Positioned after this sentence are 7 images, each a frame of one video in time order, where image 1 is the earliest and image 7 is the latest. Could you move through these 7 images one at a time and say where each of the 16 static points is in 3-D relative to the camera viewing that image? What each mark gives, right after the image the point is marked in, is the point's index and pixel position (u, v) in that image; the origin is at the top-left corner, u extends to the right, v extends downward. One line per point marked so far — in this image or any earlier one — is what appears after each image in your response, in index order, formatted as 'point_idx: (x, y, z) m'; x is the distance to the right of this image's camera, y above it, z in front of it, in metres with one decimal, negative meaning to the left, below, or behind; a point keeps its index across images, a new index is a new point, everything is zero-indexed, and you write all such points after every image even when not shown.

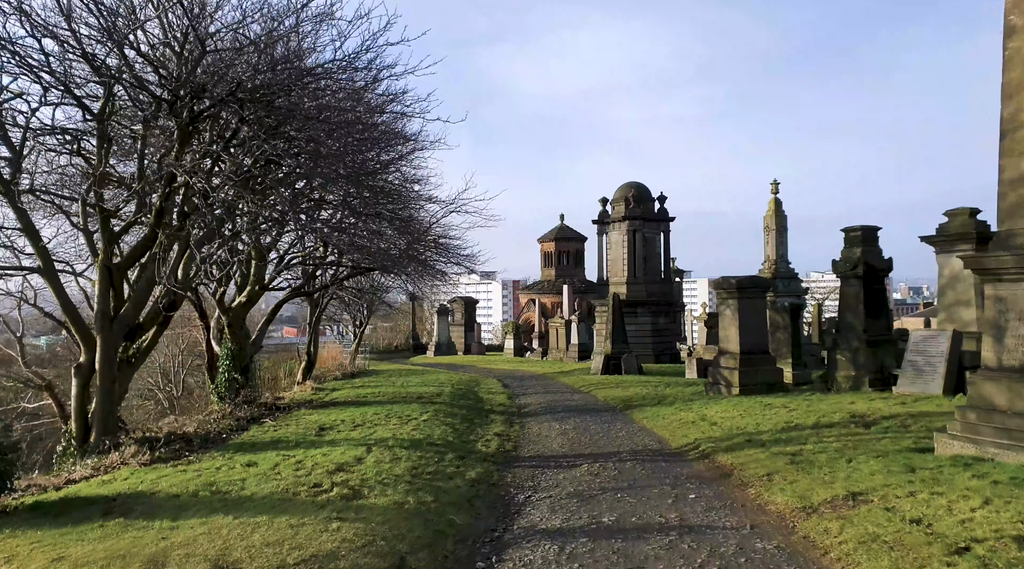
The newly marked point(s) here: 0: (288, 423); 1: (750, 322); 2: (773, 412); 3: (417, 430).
0: (-3.0, -1.9, +11.9) m
1: (+4.3, -0.7, +15.8) m
2: (+3.3, -1.6, +10.9) m
3: (-1.2, -1.8, +10.9) m
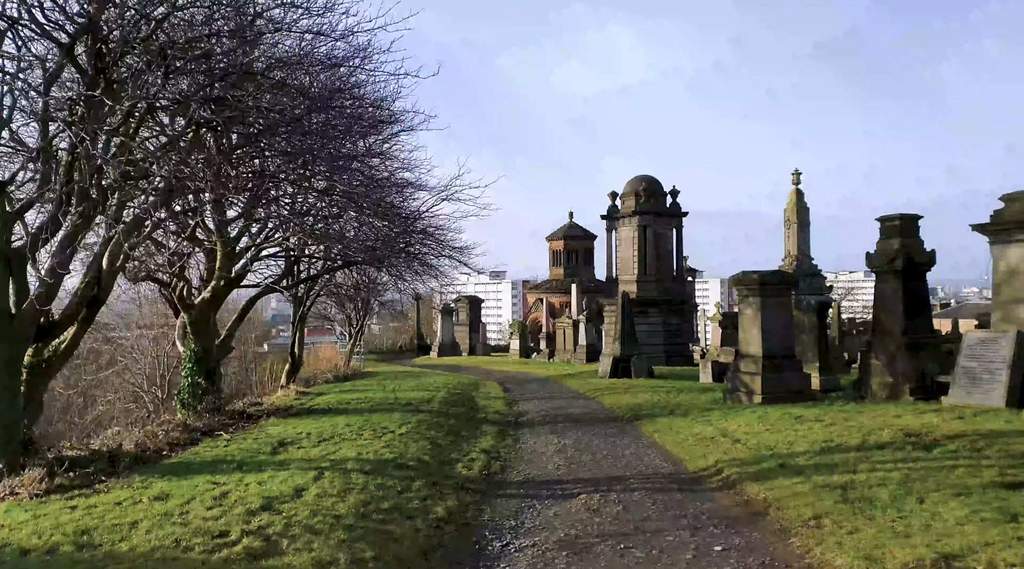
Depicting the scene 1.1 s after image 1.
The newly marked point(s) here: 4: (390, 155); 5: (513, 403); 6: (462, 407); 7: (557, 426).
0: (-3.1, -1.8, +10.3) m
1: (+4.2, -0.6, +14.2) m
2: (+3.1, -1.5, +9.3) m
3: (-1.3, -1.7, +9.3) m
4: (-2.2, +2.3, +15.8) m
5: (0.0, -2.5, +18.2) m
6: (-0.9, -2.3, +16.2) m
7: (+0.7, -2.1, +12.8) m
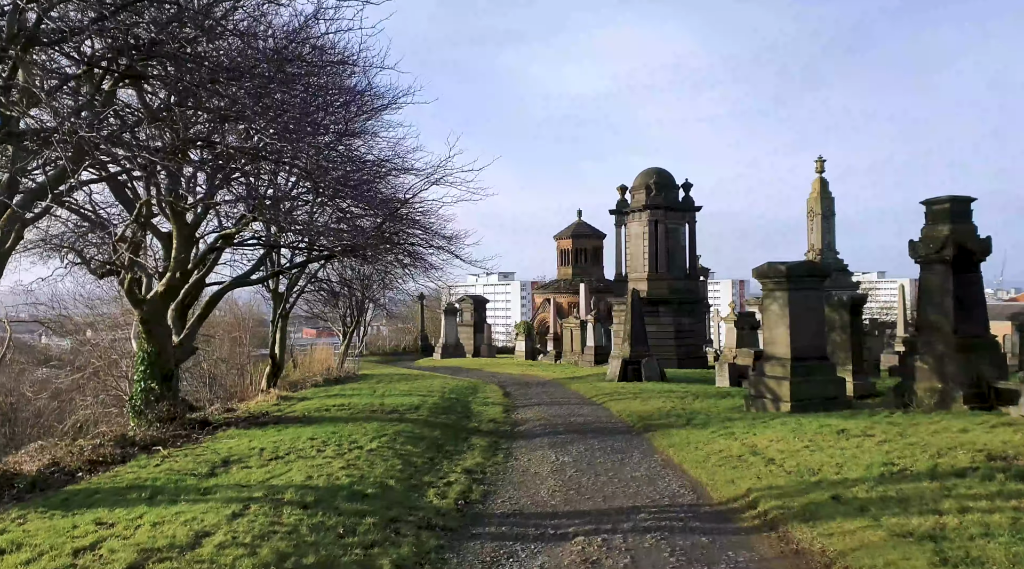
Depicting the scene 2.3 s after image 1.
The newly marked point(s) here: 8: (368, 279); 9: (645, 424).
0: (-3.3, -1.7, +8.8) m
1: (+4.2, -0.5, +12.5) m
2: (+3.0, -1.4, +7.6) m
3: (-1.4, -1.6, +7.7) m
4: (-2.2, +2.4, +14.2) m
5: (0.0, -2.4, +16.6) m
6: (-1.0, -2.2, +14.6) m
7: (+0.6, -2.0, +11.2) m
8: (-3.1, +0.1, +18.7) m
9: (+1.8, -1.9, +12.0) m
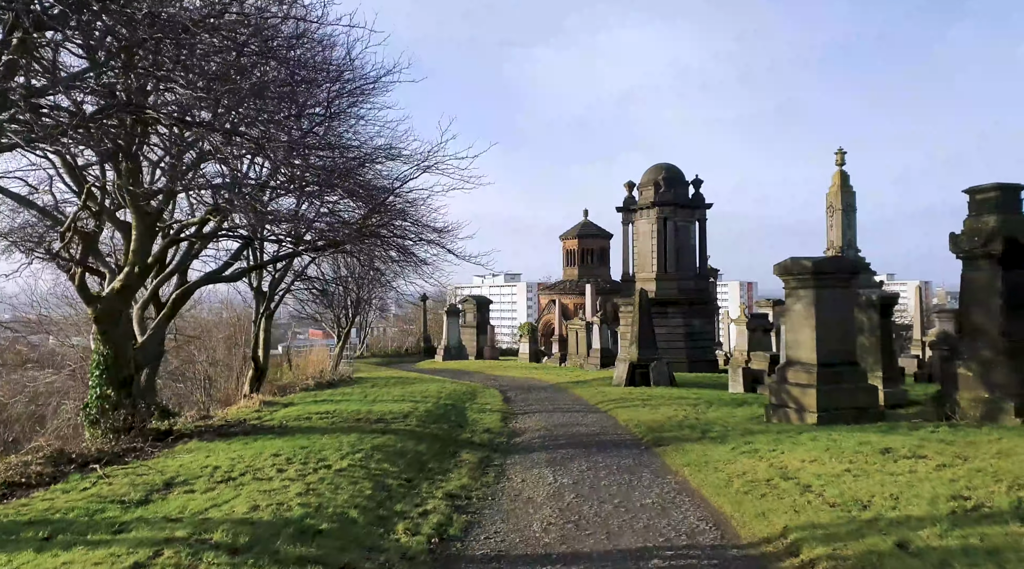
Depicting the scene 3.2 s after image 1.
0: (-3.3, -1.6, +7.6) m
1: (+4.1, -0.5, +11.3) m
2: (+2.9, -1.4, +6.4) m
3: (-1.5, -1.6, +6.5) m
4: (-2.3, +2.5, +13.1) m
5: (0.0, -2.3, +15.4) m
6: (-1.0, -2.1, +13.4) m
7: (+0.5, -1.9, +10.0) m
8: (-3.1, +0.2, +17.5) m
9: (+1.8, -1.9, +10.8) m
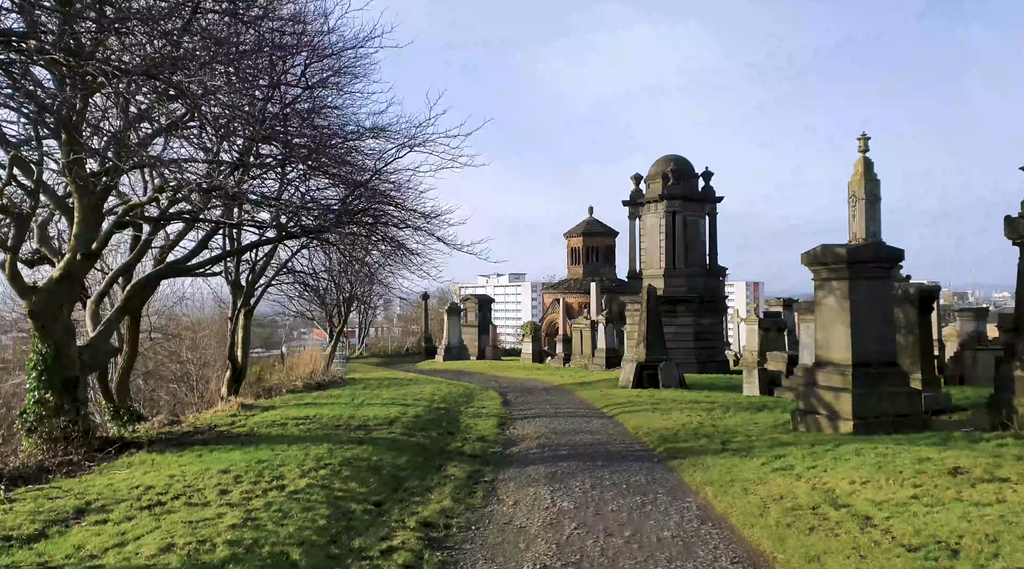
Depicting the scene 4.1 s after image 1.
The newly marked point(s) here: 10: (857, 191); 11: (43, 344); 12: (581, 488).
0: (-3.4, -1.5, +6.3) m
1: (+4.0, -0.4, +10.0) m
2: (+2.8, -1.3, +5.1) m
3: (-1.6, -1.5, +5.3) m
4: (-2.3, +2.6, +11.8) m
5: (0.0, -2.2, +14.1) m
6: (-1.1, -2.0, +12.1) m
7: (+0.4, -1.8, +8.7) m
8: (-3.1, +0.3, +16.3) m
9: (+1.7, -1.8, +9.5) m
10: (+7.3, +2.0, +18.5) m
11: (-5.1, -0.6, +9.5) m
12: (+0.6, -1.7, +7.4) m
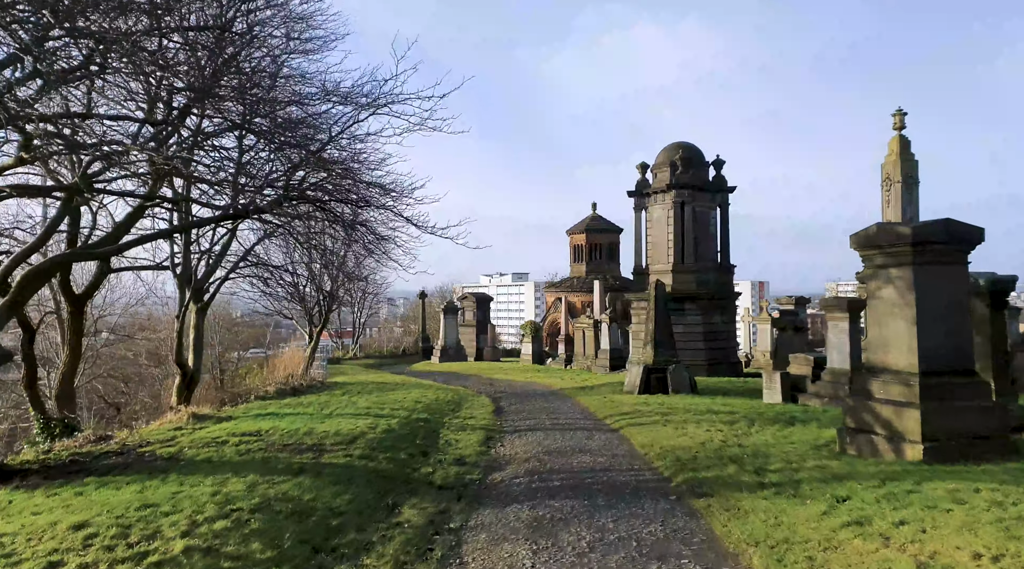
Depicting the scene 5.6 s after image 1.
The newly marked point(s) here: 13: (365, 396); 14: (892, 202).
0: (-3.6, -1.4, +4.3) m
1: (+3.9, -0.2, +8.0) m
2: (+2.6, -1.1, +3.1) m
3: (-1.8, -1.4, +3.3) m
4: (-2.5, +2.7, +9.8) m
5: (-0.2, -2.1, +12.1) m
6: (-1.2, -1.9, +10.1) m
7: (+0.3, -1.7, +6.7) m
8: (-3.3, +0.4, +14.3) m
9: (+1.5, -1.7, +7.5) m
10: (+7.1, +2.1, +16.5) m
11: (-5.3, -0.5, +7.5) m
12: (+0.4, -1.6, +5.4) m
13: (-3.1, -2.3, +18.2) m
14: (+7.2, +1.5, +16.5) m
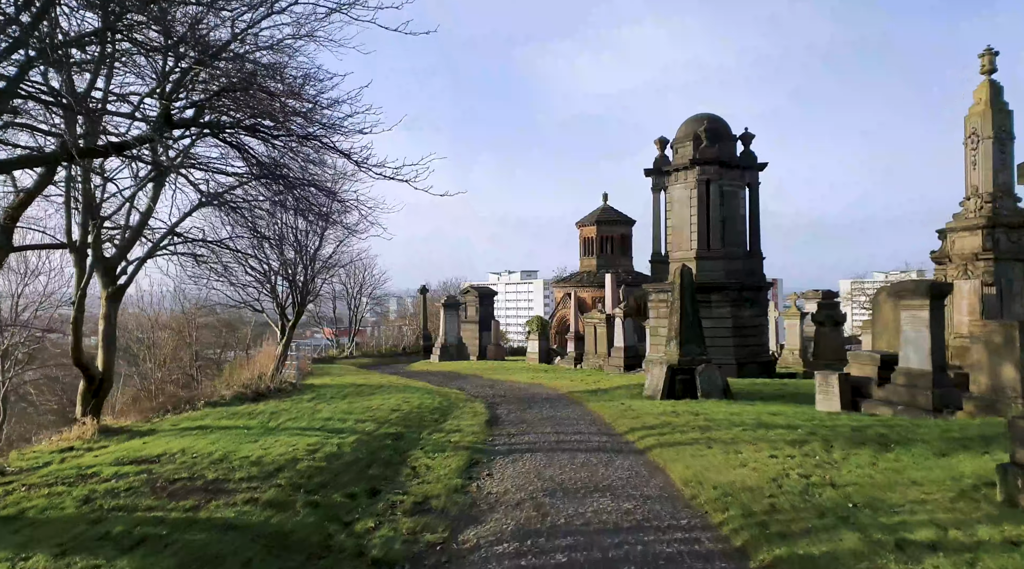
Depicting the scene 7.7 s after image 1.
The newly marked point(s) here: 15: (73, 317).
0: (-3.8, -1.2, +1.3) m
1: (+3.7, 0.0, +4.9) m
2: (+2.4, -0.9, 0.0) m
3: (-2.0, -1.1, +0.2) m
4: (-2.6, +3.0, +6.8) m
5: (-0.3, -1.8, +9.0) m
6: (-1.3, -1.6, +7.1) m
7: (+0.1, -1.4, +3.7) m
8: (-3.3, +0.6, +11.3) m
9: (+1.4, -1.4, +4.4) m
10: (+7.1, +2.4, +13.4) m
11: (-5.4, -0.3, +4.5) m
12: (+0.2, -1.3, +2.4) m
13: (-3.1, -2.0, +15.2) m
14: (+7.1, +1.8, +13.4) m
15: (-5.3, -0.4, +10.6) m
